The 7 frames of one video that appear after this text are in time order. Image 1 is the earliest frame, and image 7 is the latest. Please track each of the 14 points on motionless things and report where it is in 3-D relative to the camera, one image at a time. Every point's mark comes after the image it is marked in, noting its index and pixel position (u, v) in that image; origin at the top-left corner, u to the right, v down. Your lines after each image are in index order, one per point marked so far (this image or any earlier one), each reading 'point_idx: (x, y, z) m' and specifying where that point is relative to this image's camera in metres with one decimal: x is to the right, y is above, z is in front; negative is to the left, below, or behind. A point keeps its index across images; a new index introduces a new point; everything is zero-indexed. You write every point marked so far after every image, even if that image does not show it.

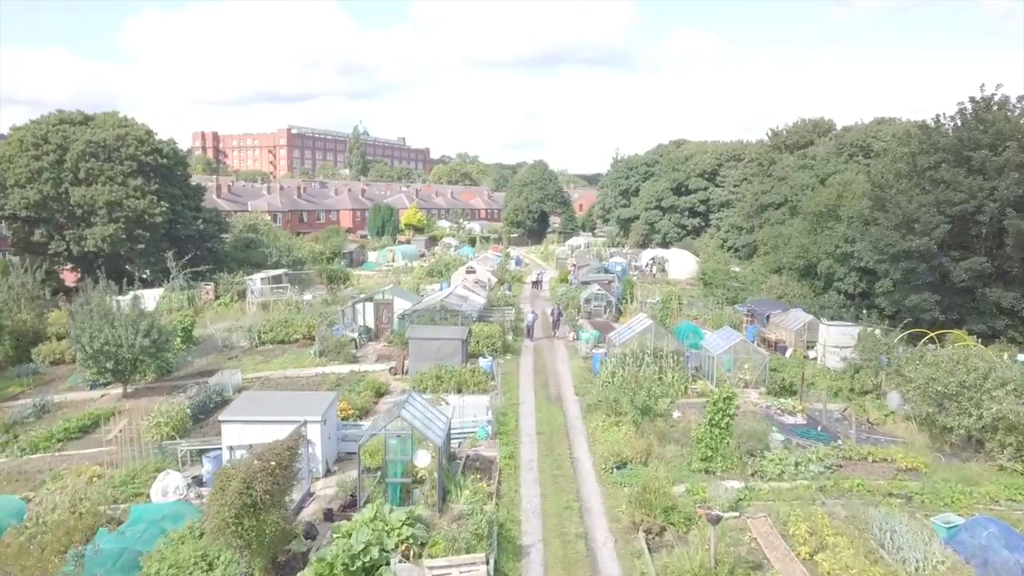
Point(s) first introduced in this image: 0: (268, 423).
0: (-4.9, -2.7, +15.0) m
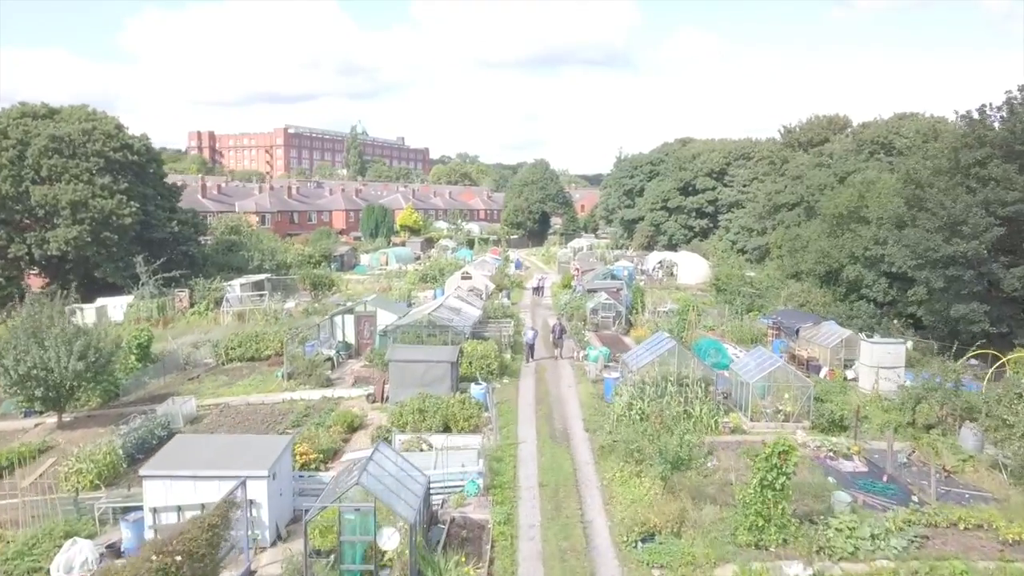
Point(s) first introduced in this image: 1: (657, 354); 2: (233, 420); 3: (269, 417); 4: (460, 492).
0: (-5.0, -3.1, +11.9) m
1: (+3.5, -1.6, +17.7) m
2: (-7.1, -3.3, +18.8) m
3: (-6.2, -3.2, +18.7) m
4: (-0.9, -3.5, +12.9) m
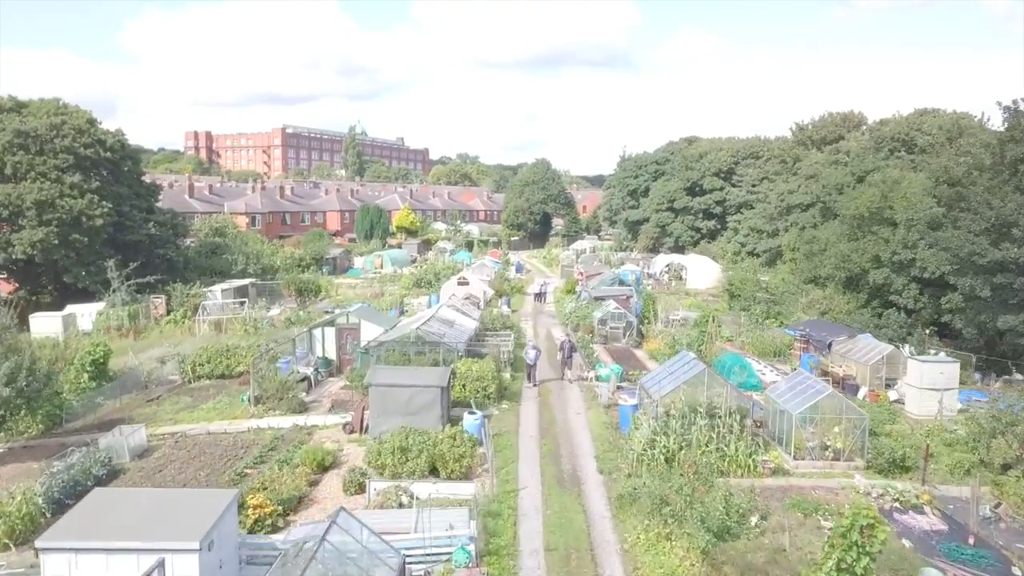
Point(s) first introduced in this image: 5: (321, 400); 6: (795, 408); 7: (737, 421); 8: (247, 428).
0: (-5.0, -3.3, +9.3) m
1: (+3.5, -1.9, +15.1) m
2: (-7.1, -3.6, +16.2) m
3: (-6.2, -3.5, +16.1) m
4: (-0.9, -3.8, +10.3) m
5: (-4.9, -2.9, +18.9) m
6: (+5.5, -2.3, +14.4) m
7: (+4.3, -2.5, +14.1) m
8: (-6.2, -3.2, +17.2) m
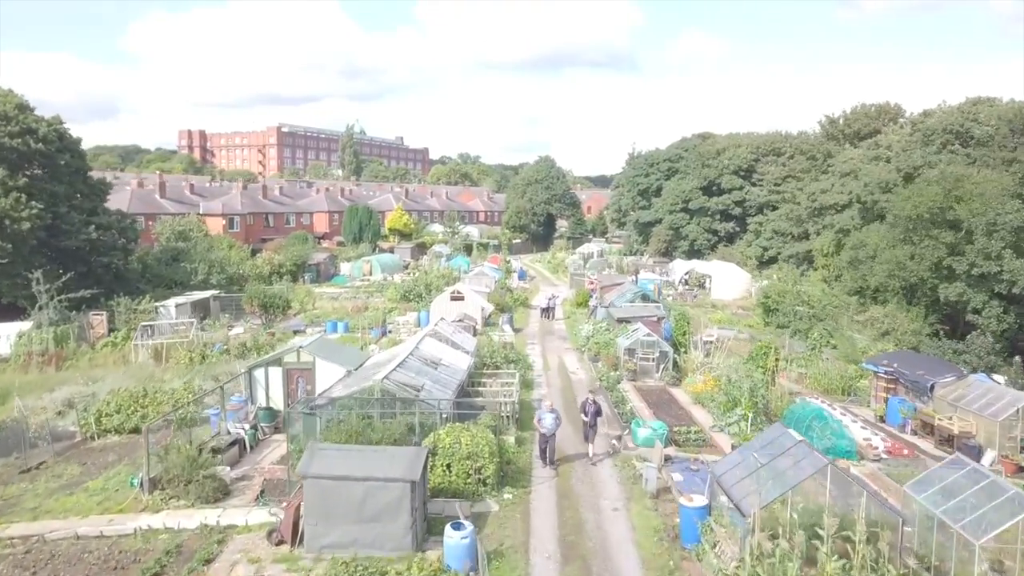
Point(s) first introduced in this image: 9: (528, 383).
0: (-4.9, -3.9, +3.9) m
1: (+3.6, -2.5, +9.7) m
2: (-7.0, -4.2, +10.9) m
3: (-6.1, -4.1, +10.8) m
4: (-0.8, -4.4, +4.9) m
5: (-4.8, -3.5, +13.6) m
6: (+5.6, -2.9, +9.1) m
7: (+4.4, -3.1, +8.8) m
8: (-6.1, -3.8, +11.8) m
9: (+0.5, -2.5, +19.7) m
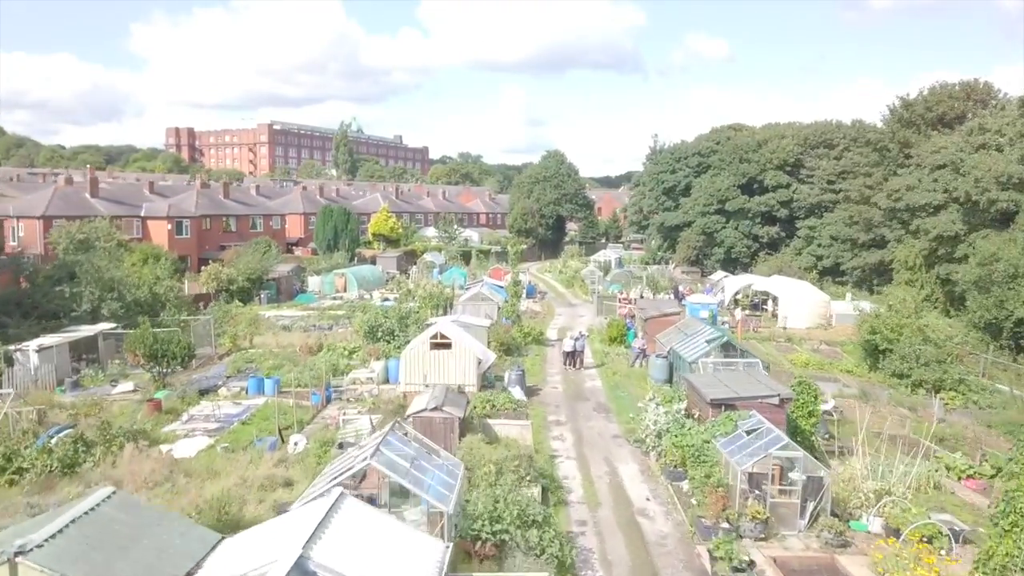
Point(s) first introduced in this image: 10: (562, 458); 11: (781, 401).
0: (-4.7, -5.0, -5.8) m
1: (+3.8, -3.5, -0.1) m
2: (-6.7, -5.2, +1.1) m
3: (-5.8, -5.2, +1.0) m
4: (-0.6, -5.4, -4.9) m
5: (-4.5, -4.5, +3.8) m
6: (+5.9, -4.0, -0.8) m
7: (+4.6, -4.2, -1.0) m
8: (-5.8, -4.9, +2.0) m
9: (+0.7, -3.6, +9.9) m
10: (+1.0, -3.2, +14.2) m
11: (+5.1, -2.1, +14.7) m
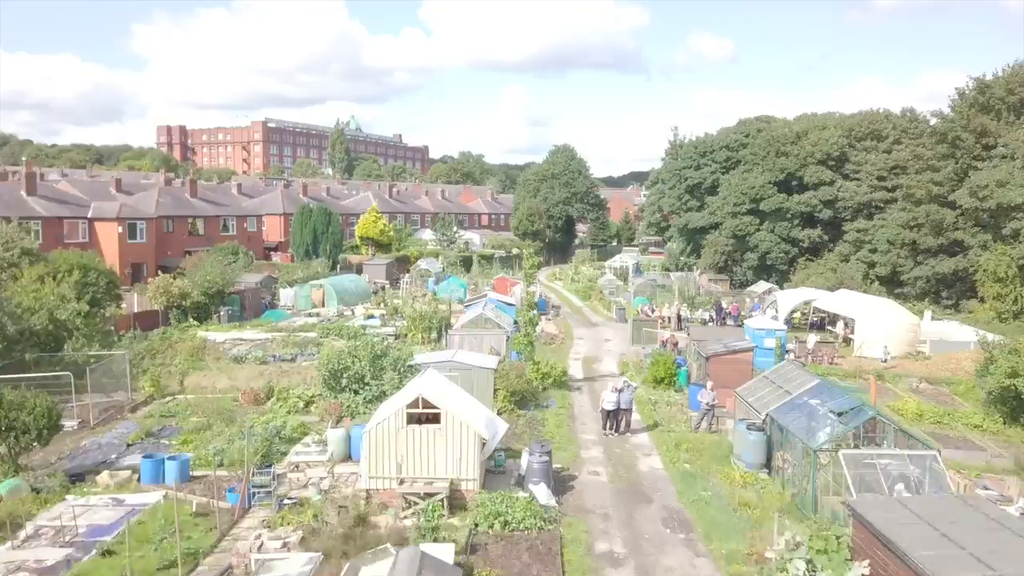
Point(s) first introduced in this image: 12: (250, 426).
0: (-4.3, -5.6, -12.4) m
1: (+4.2, -4.2, -6.7) m
2: (-6.4, -5.9, -5.5) m
3: (-5.5, -5.8, -5.6) m
4: (-0.3, -6.1, -11.5) m
5: (-4.2, -5.2, -2.8) m
6: (+6.2, -4.7, -7.4) m
7: (+5.0, -4.8, -7.6) m
8: (-5.5, -5.6, -4.5) m
9: (+1.1, -4.3, +3.3) m
10: (+1.4, -3.9, +7.6) m
11: (+5.5, -2.8, +8.1) m
12: (-5.8, -3.0, +16.6) m
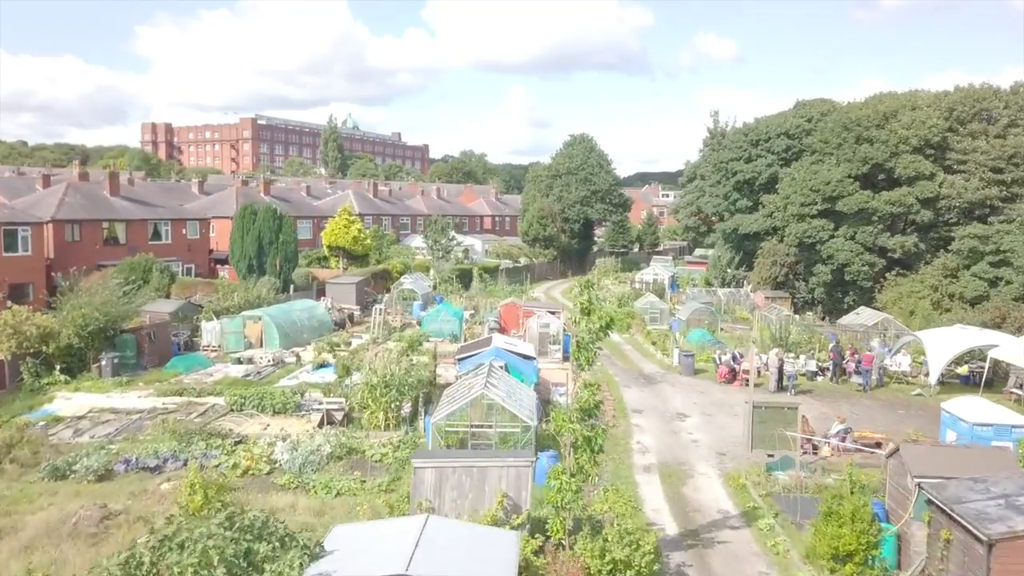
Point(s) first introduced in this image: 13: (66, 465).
0: (-4.0, -6.7, -23.0) m
1: (+4.5, -5.2, -17.3) m
2: (-6.1, -7.0, -16.0) m
3: (-5.1, -6.9, -16.1) m
4: (+0.1, -7.1, -22.0) m
5: (-3.8, -6.3, -13.3) m
6: (+6.5, -5.7, -18.0) m
7: (+5.3, -5.9, -18.2) m
8: (-5.1, -6.6, -15.1) m
9: (+1.5, -5.3, -7.2) m
10: (+1.8, -5.0, -3.0) m
11: (+5.9, -3.8, -2.5) m
12: (-5.3, -4.1, +6.1) m
13: (-8.7, -3.5, +14.5) m
